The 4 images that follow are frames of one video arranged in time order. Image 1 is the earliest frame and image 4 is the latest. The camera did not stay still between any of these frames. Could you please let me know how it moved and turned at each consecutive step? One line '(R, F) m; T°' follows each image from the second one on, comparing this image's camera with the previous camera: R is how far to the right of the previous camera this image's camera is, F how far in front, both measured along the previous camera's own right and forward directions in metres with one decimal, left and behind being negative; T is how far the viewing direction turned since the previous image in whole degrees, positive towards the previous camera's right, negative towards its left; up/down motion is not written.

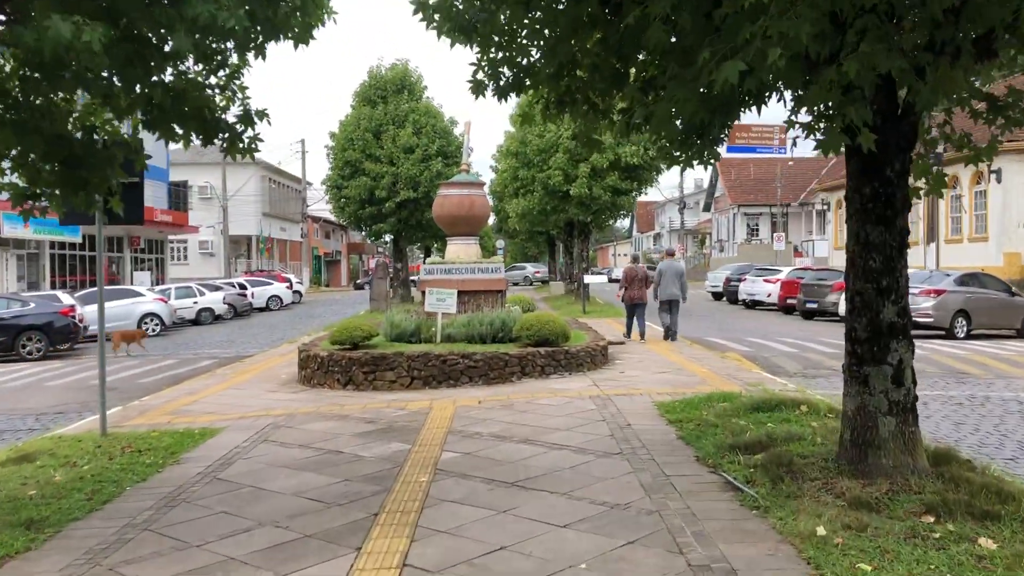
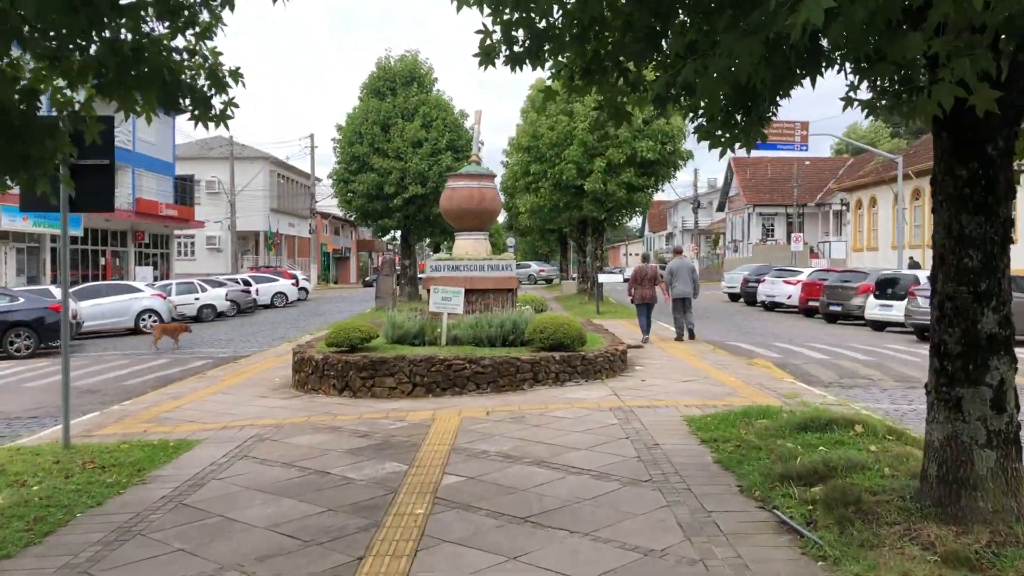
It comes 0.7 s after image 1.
(0.0, +1.0) m; -1°
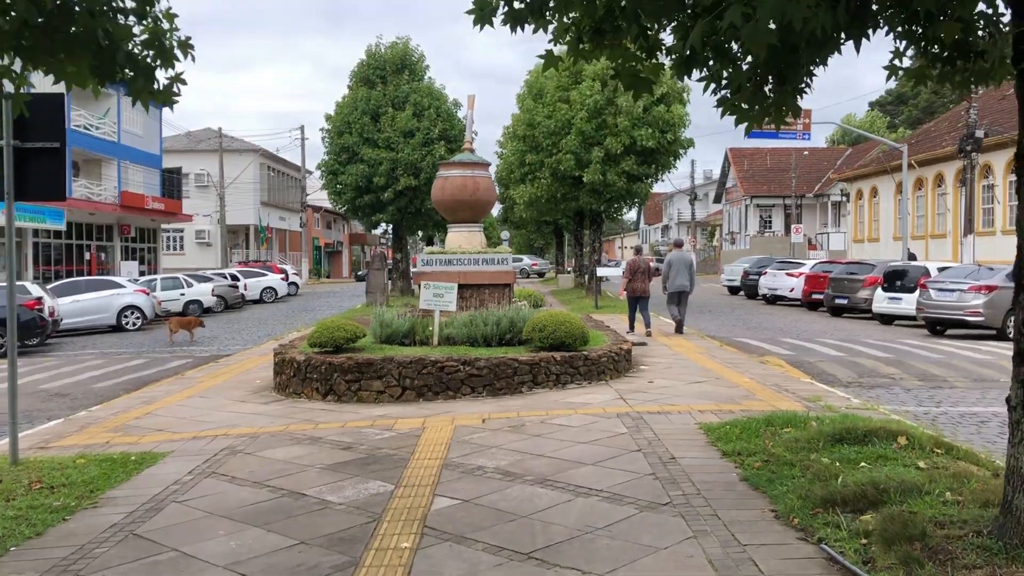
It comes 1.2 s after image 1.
(0.0, +0.8) m; 0°
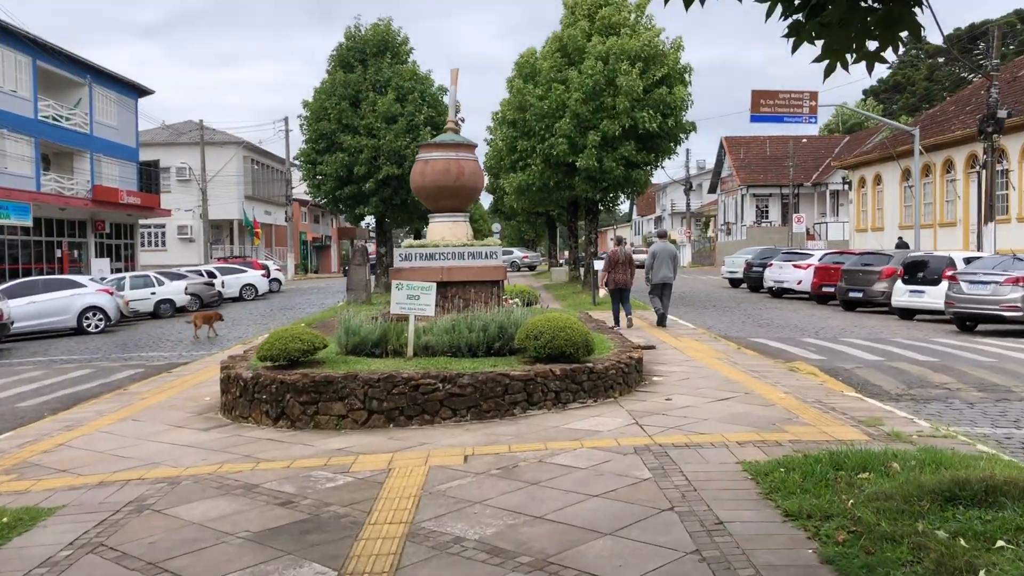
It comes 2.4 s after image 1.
(0.0, +1.8) m; 0°
